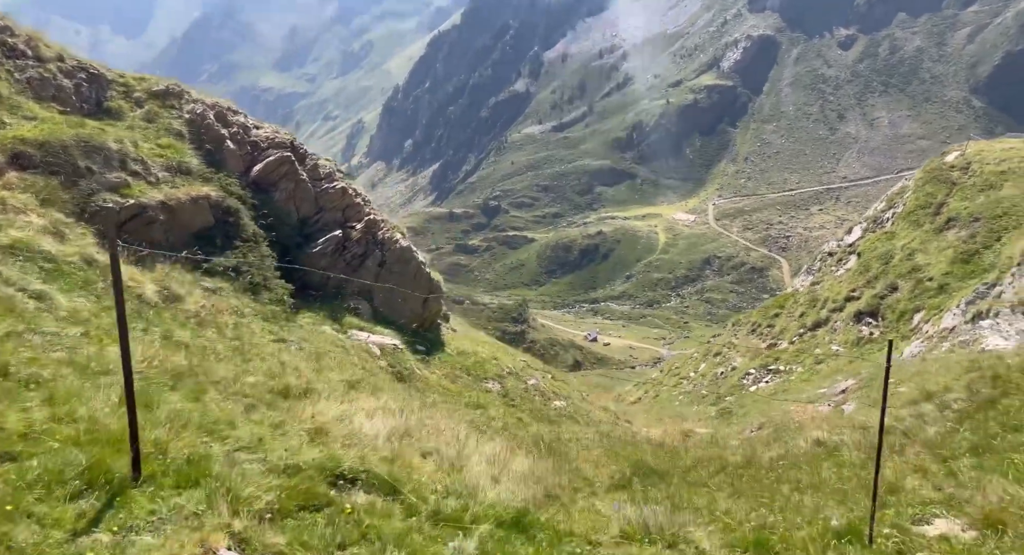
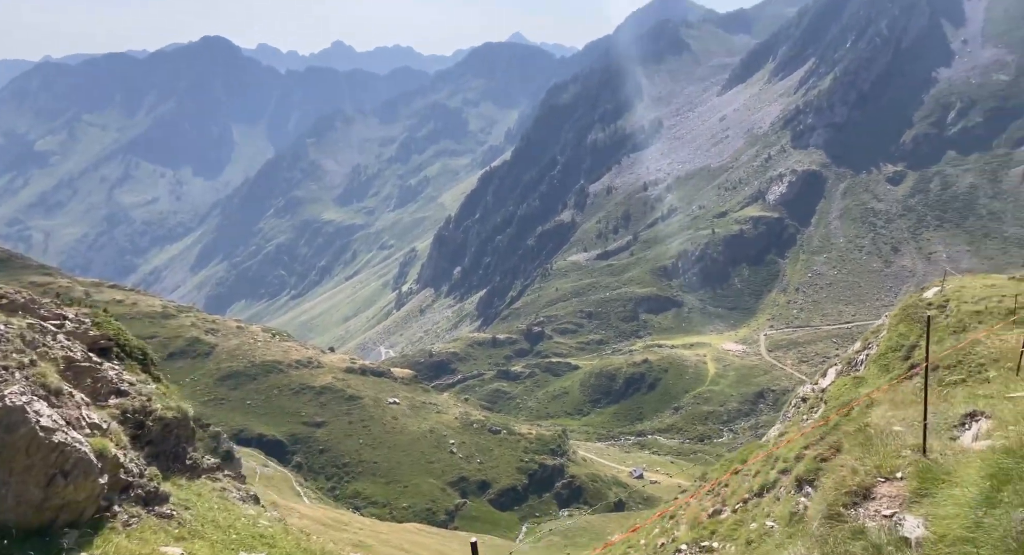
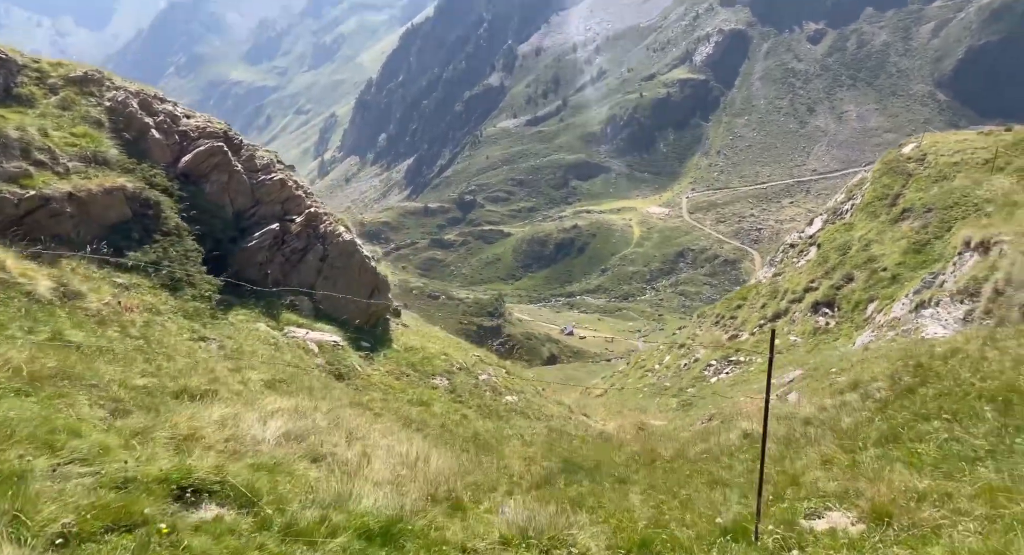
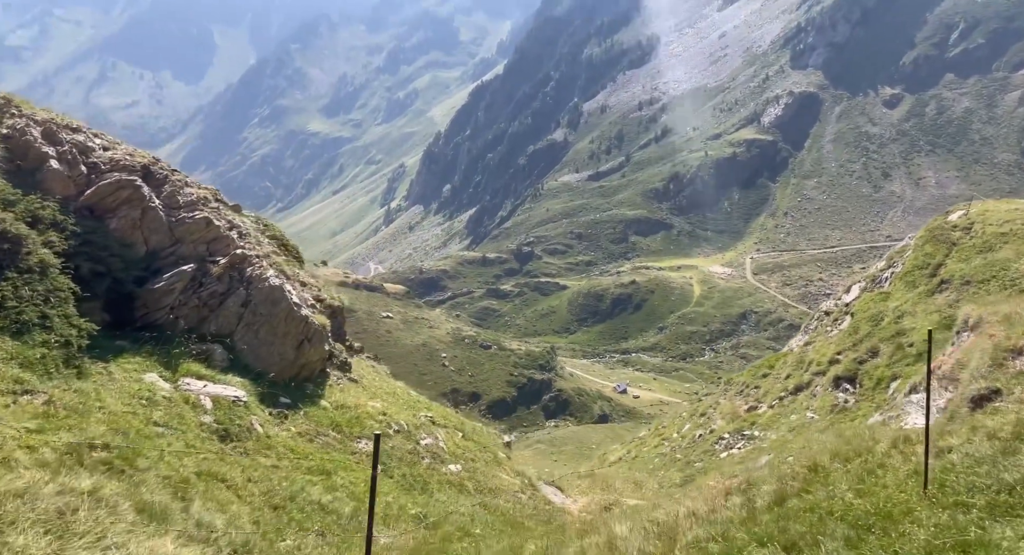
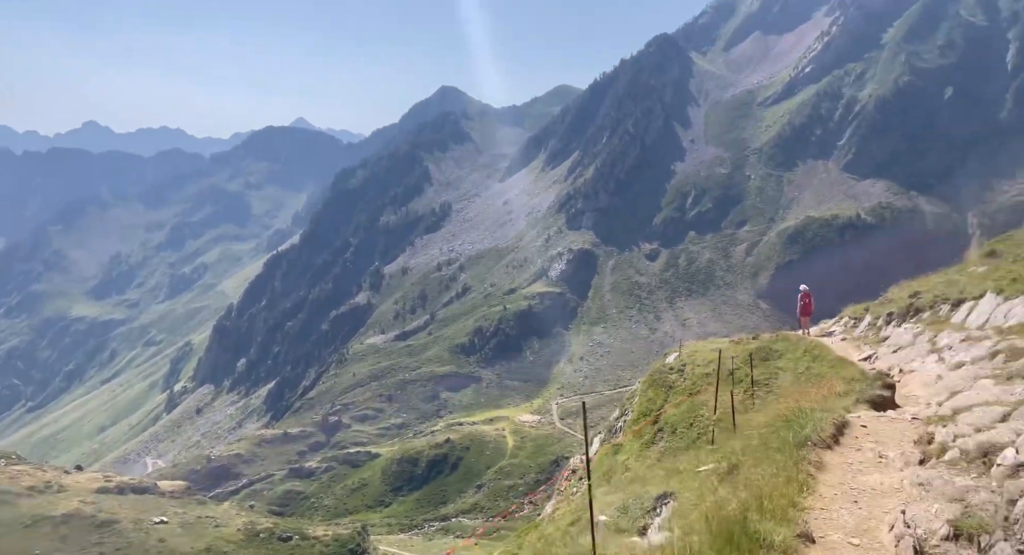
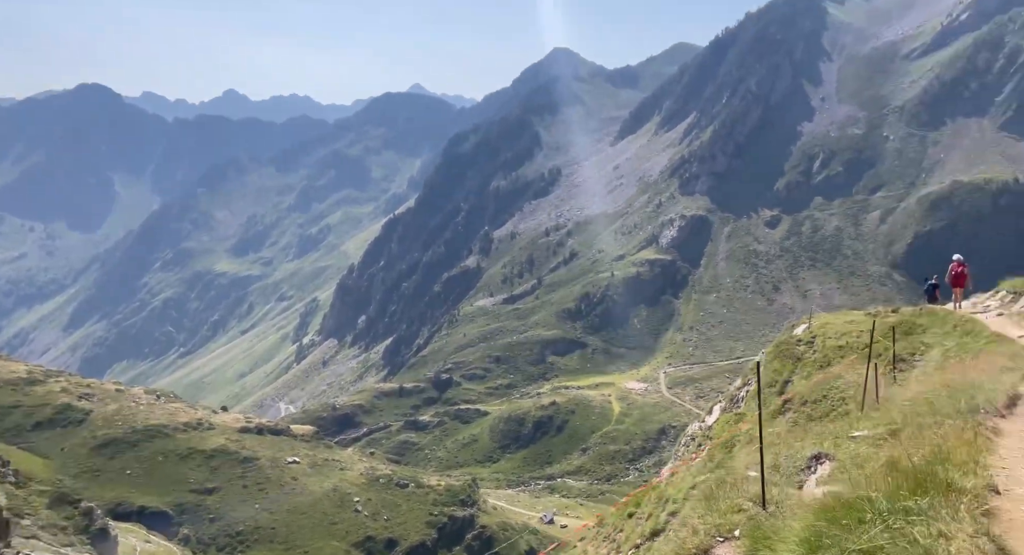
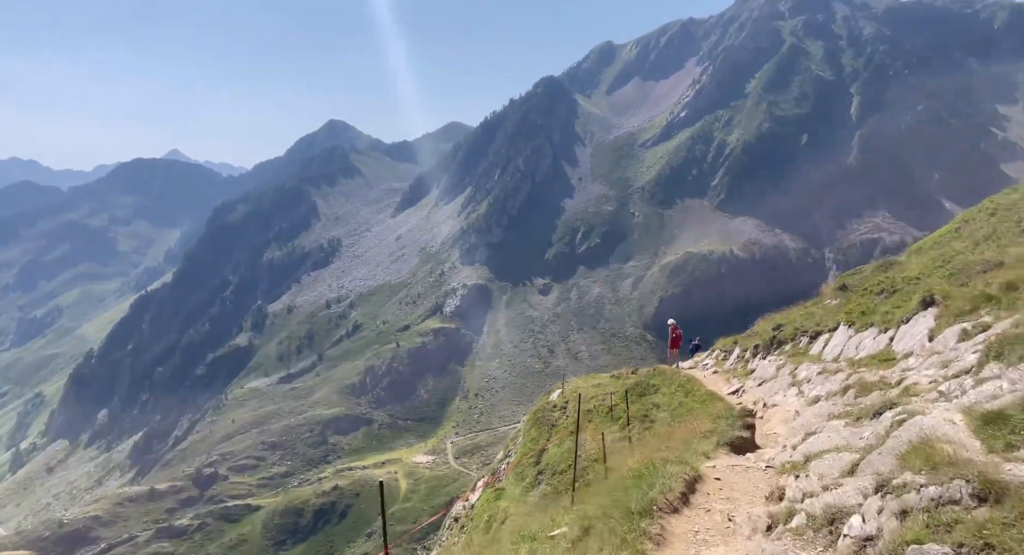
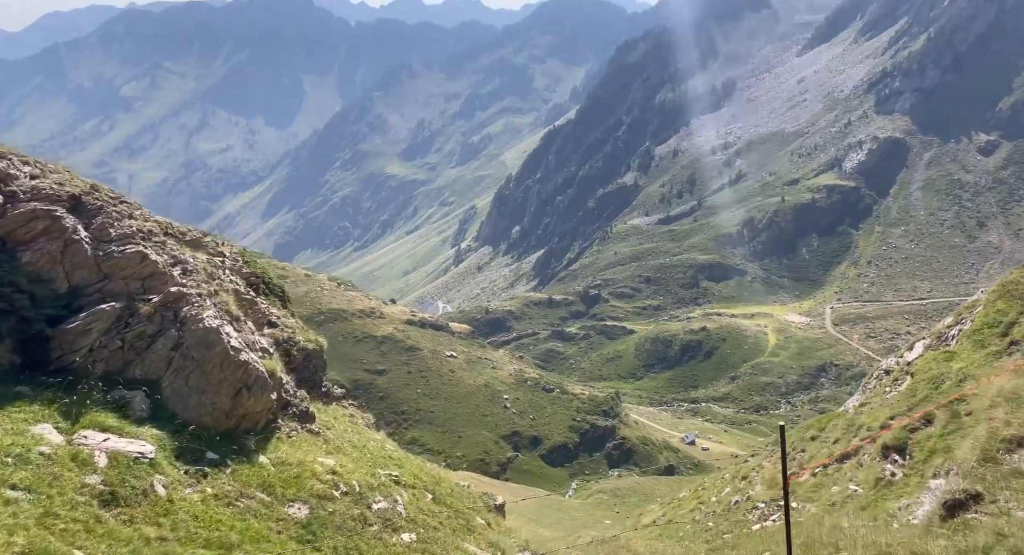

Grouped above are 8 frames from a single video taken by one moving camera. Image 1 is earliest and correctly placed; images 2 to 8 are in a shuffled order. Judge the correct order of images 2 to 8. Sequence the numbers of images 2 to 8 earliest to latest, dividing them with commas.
3, 4, 8, 2, 6, 5, 7
